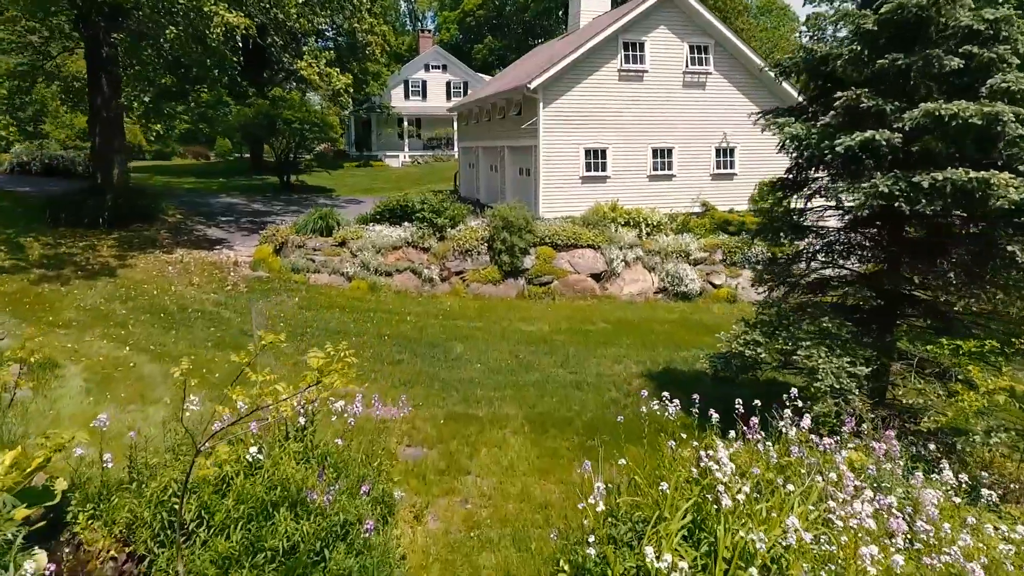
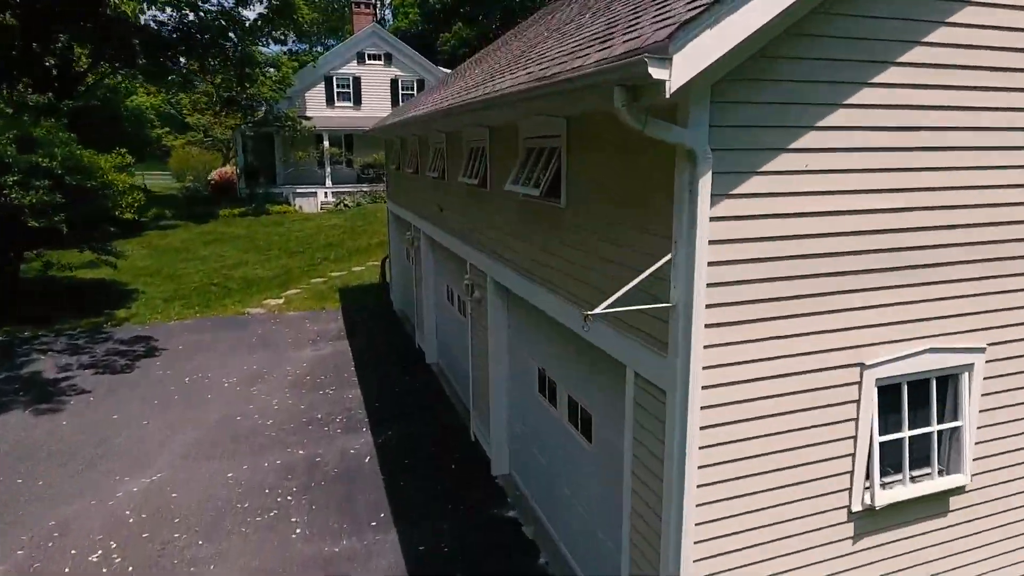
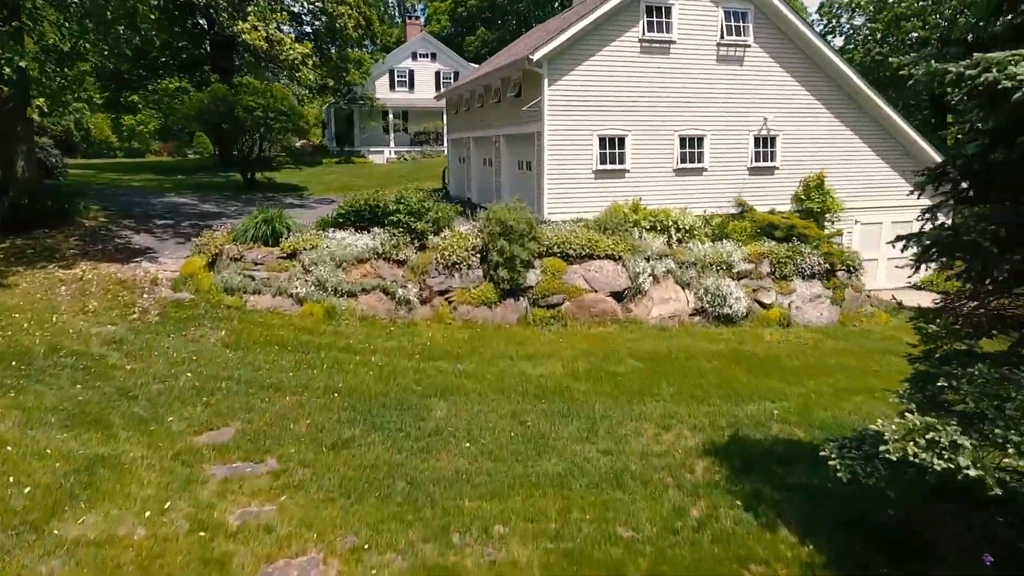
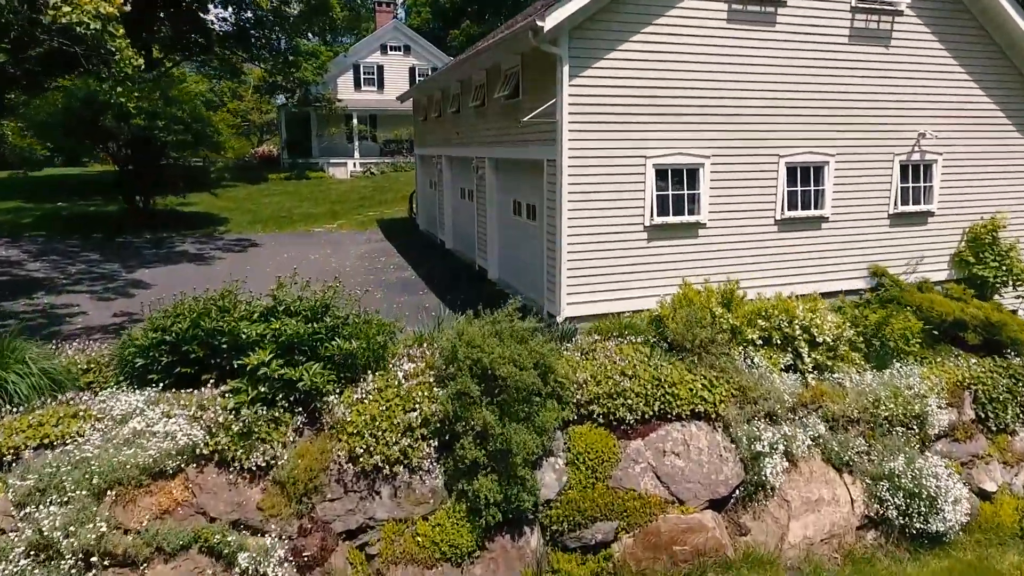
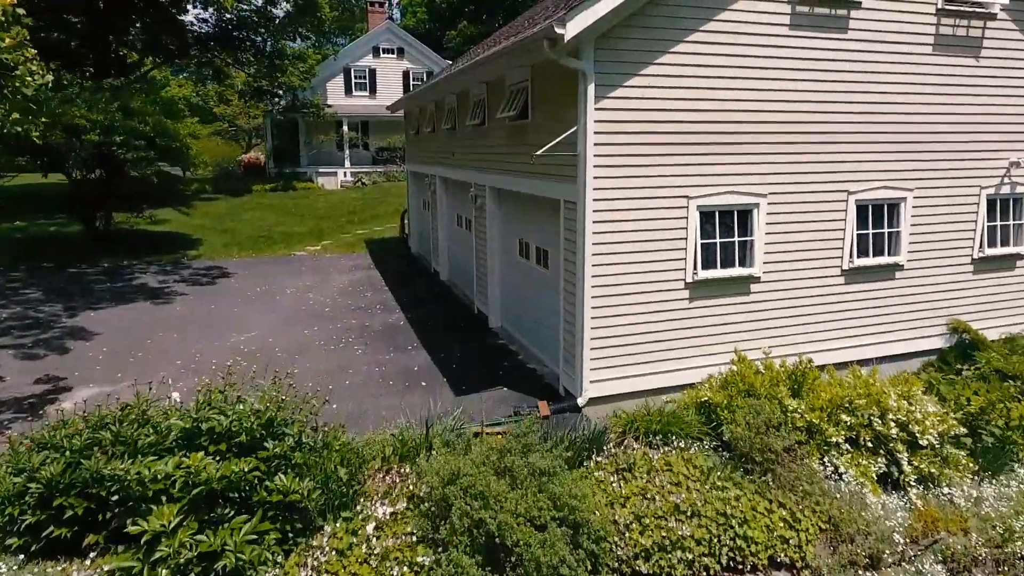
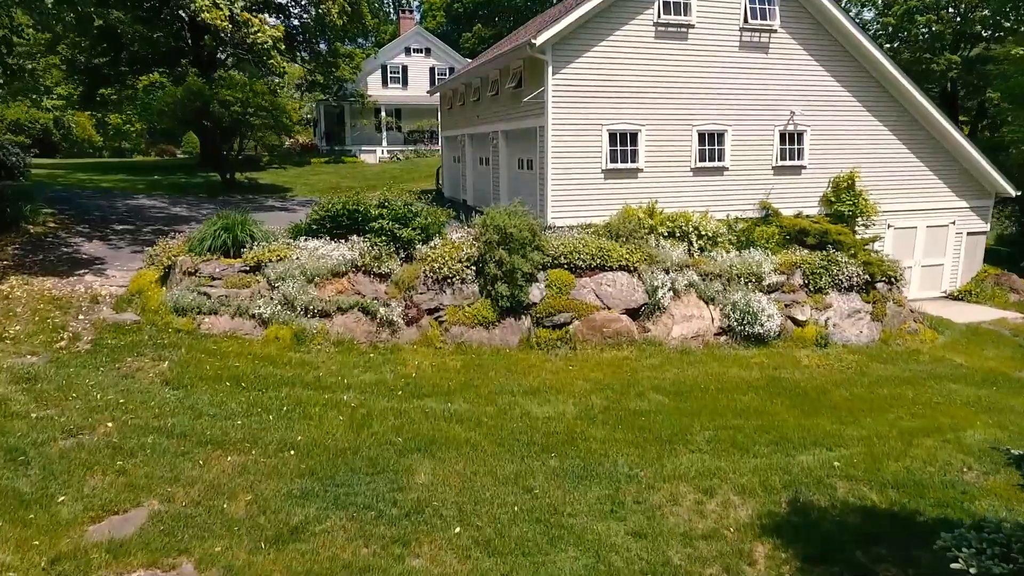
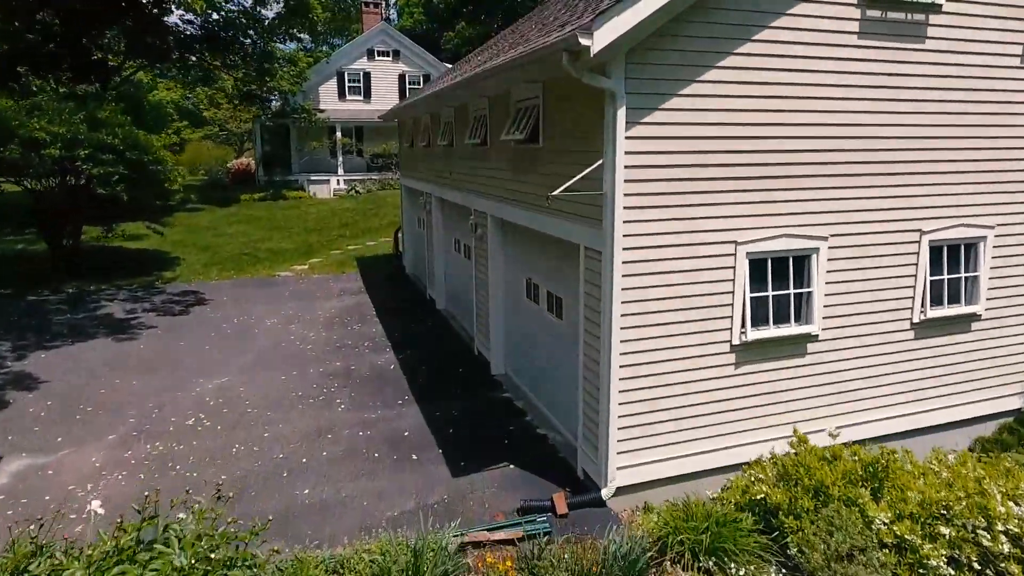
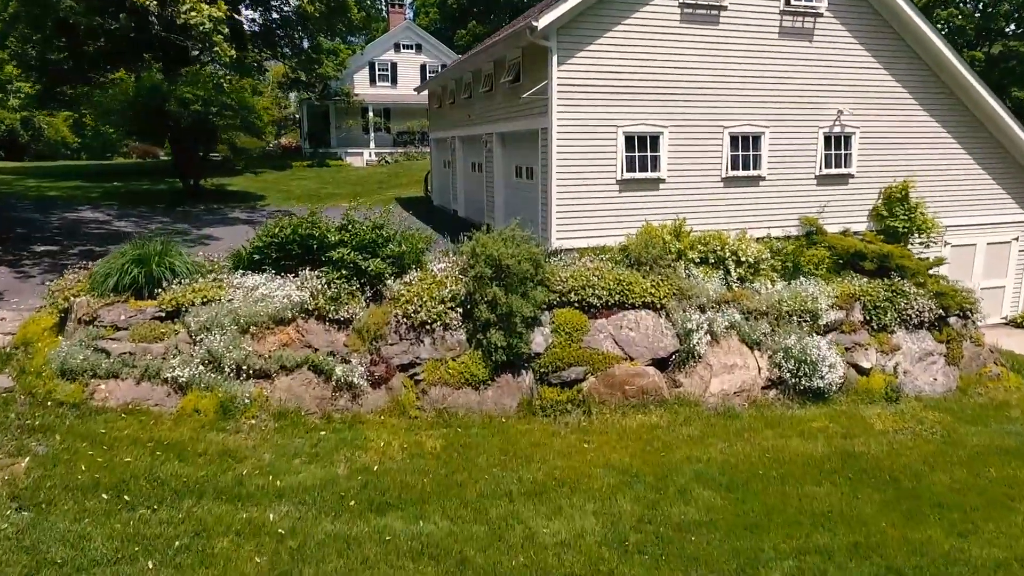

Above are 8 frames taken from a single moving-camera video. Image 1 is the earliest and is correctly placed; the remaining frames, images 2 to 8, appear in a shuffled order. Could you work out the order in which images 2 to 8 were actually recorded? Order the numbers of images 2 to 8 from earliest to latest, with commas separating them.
3, 6, 8, 4, 5, 7, 2
